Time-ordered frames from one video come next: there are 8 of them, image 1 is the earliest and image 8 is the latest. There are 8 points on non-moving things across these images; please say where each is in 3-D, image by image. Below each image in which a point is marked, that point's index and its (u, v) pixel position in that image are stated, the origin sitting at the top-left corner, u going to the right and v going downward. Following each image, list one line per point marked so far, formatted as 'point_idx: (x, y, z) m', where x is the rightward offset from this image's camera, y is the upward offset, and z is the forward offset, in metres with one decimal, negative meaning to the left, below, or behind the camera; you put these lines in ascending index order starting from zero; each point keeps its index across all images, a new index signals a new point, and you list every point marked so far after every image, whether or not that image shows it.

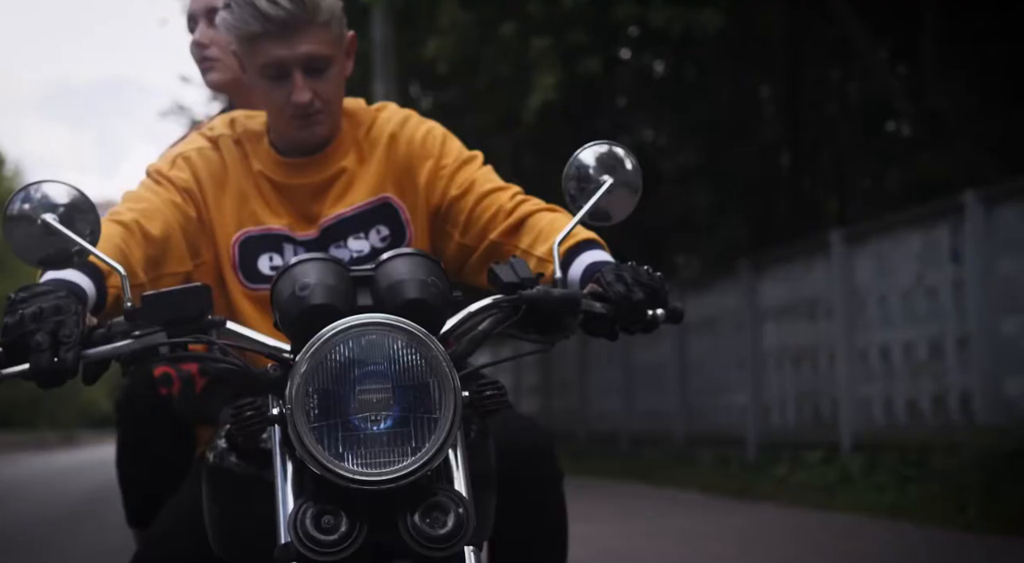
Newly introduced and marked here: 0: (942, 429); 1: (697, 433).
0: (+3.8, -1.3, +9.7) m
1: (+2.5, -2.0, +14.8) m
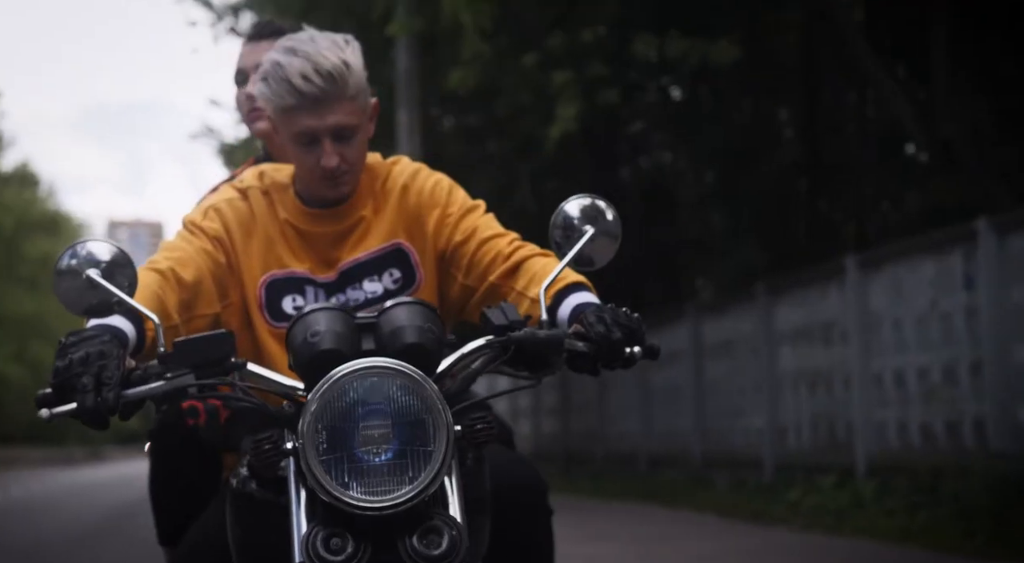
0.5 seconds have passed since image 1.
0: (+4.0, -1.5, +9.8) m
1: (+2.8, -2.4, +14.9) m
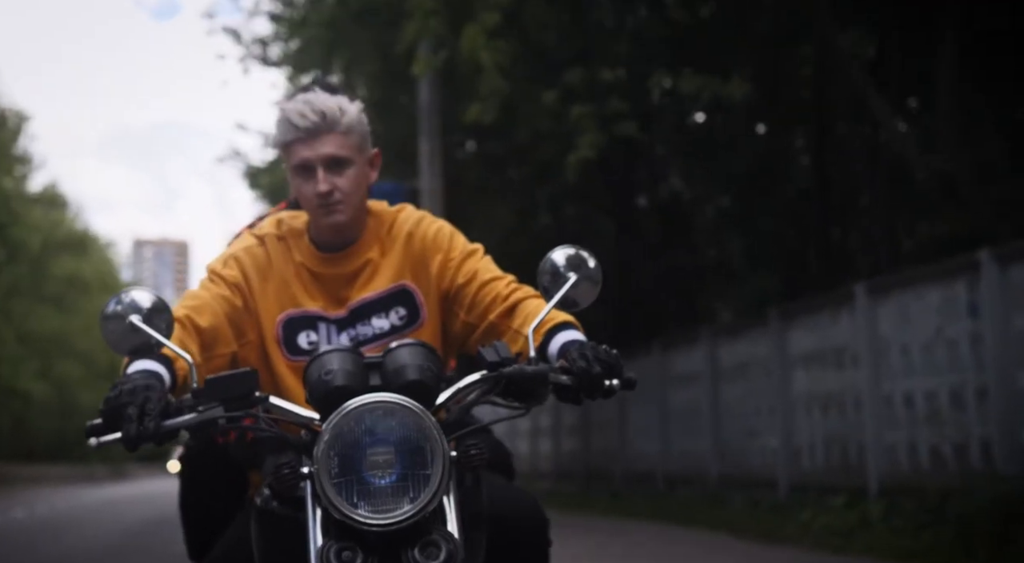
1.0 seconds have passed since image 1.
0: (+4.1, -1.8, +10.0) m
1: (+3.0, -2.7, +15.1) m
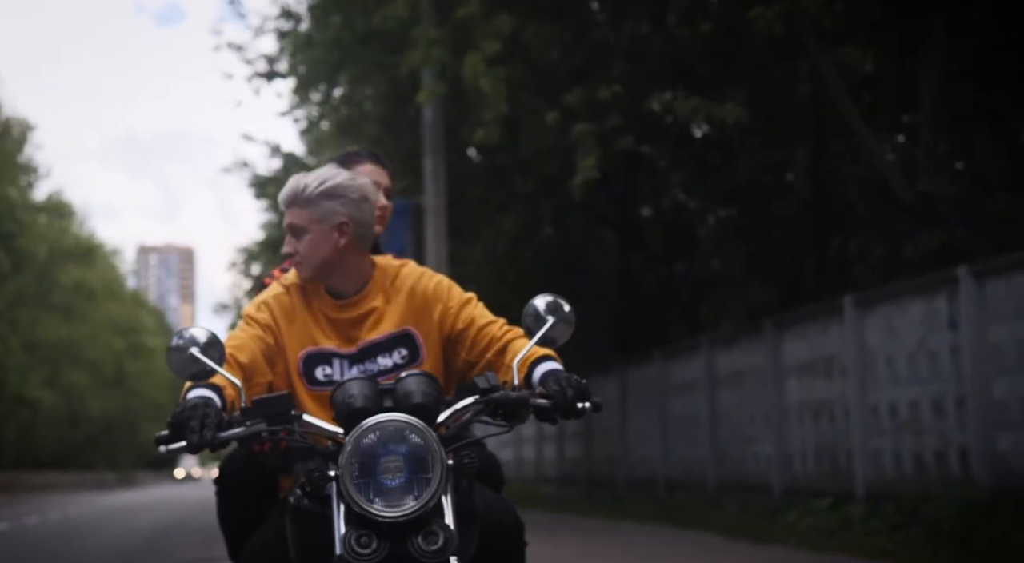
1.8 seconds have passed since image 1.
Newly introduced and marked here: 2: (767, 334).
0: (+4.1, -1.9, +10.5) m
1: (+3.0, -2.8, +15.6) m
2: (+3.3, -0.7, +14.5) m
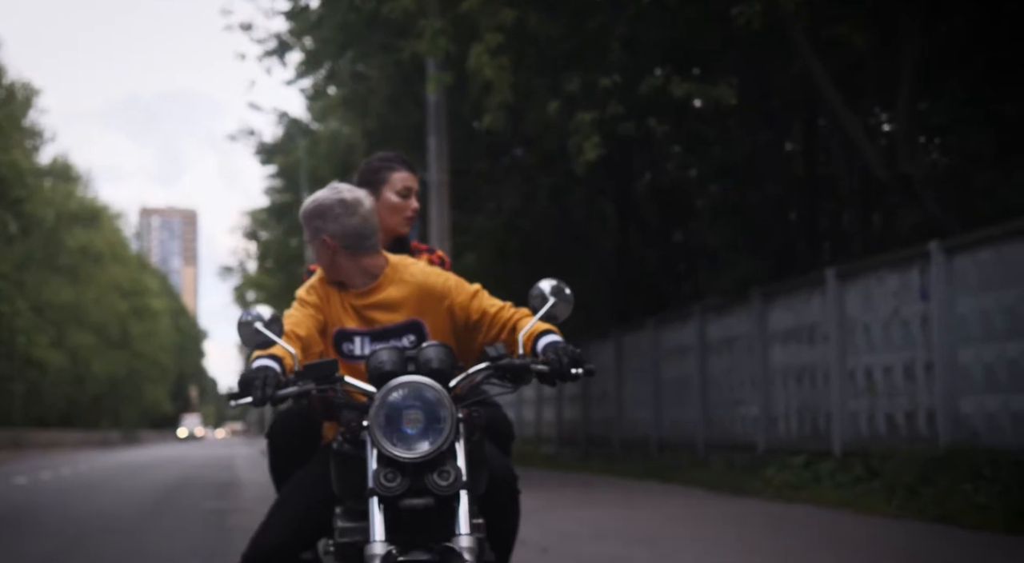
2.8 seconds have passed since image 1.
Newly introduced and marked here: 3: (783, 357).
0: (+4.1, -1.6, +11.3) m
1: (+3.0, -2.4, +16.4) m
2: (+3.3, -0.3, +15.3) m
3: (+3.5, -1.0, +14.5) m
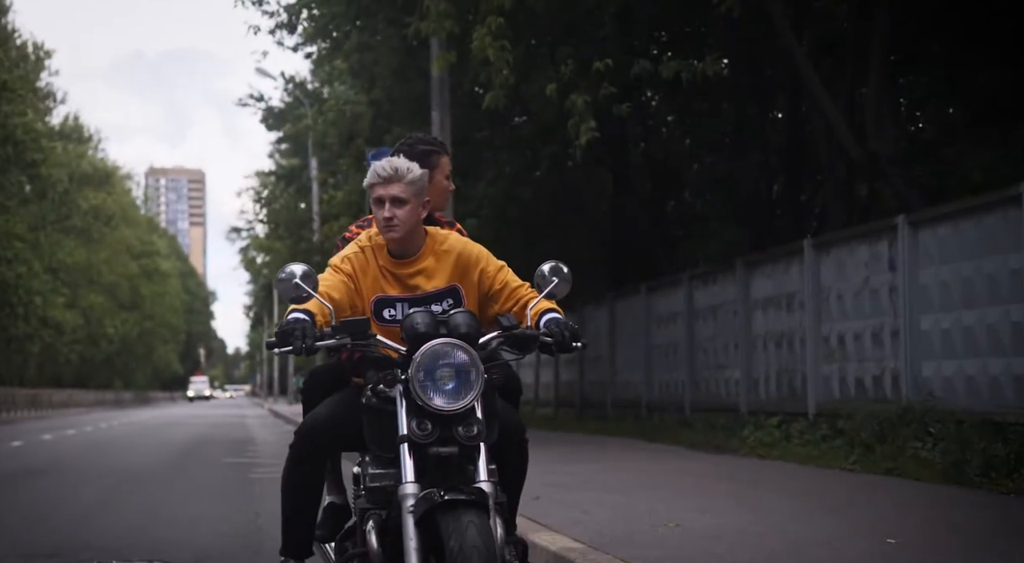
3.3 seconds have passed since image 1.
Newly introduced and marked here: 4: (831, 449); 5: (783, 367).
0: (+4.1, -1.3, +12.2) m
1: (+3.0, -1.9, +17.3) m
2: (+3.3, +0.2, +16.1) m
3: (+3.5, -0.6, +15.3) m
4: (+3.1, -1.6, +10.6) m
5: (+3.6, -1.2, +14.8) m
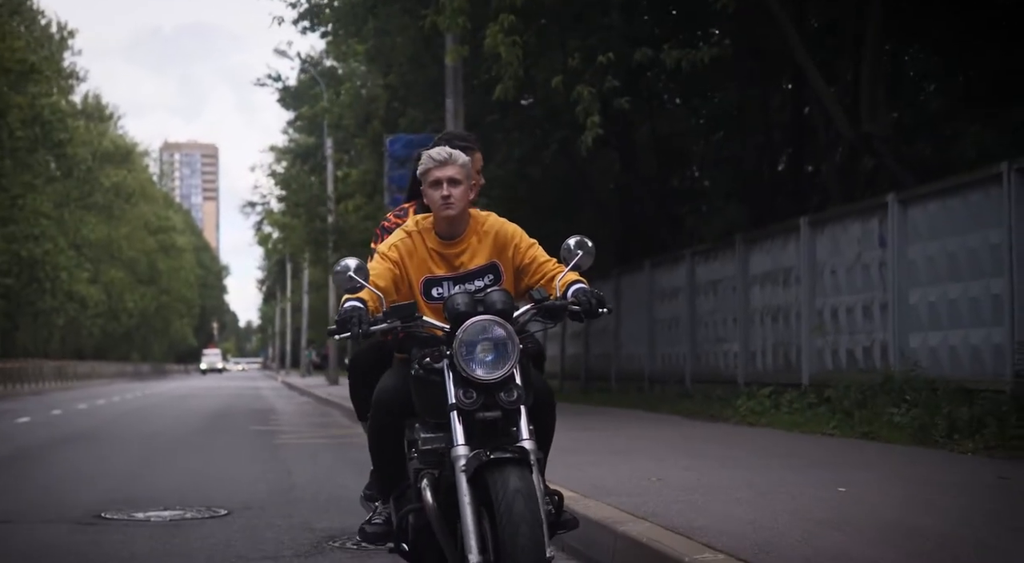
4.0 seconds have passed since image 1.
0: (+4.2, -1.1, +13.0) m
1: (+3.1, -1.5, +18.2) m
2: (+3.5, +0.5, +16.9) m
3: (+3.6, -0.3, +16.1) m
4: (+3.2, -1.4, +11.4) m
5: (+3.8, -0.8, +15.5) m
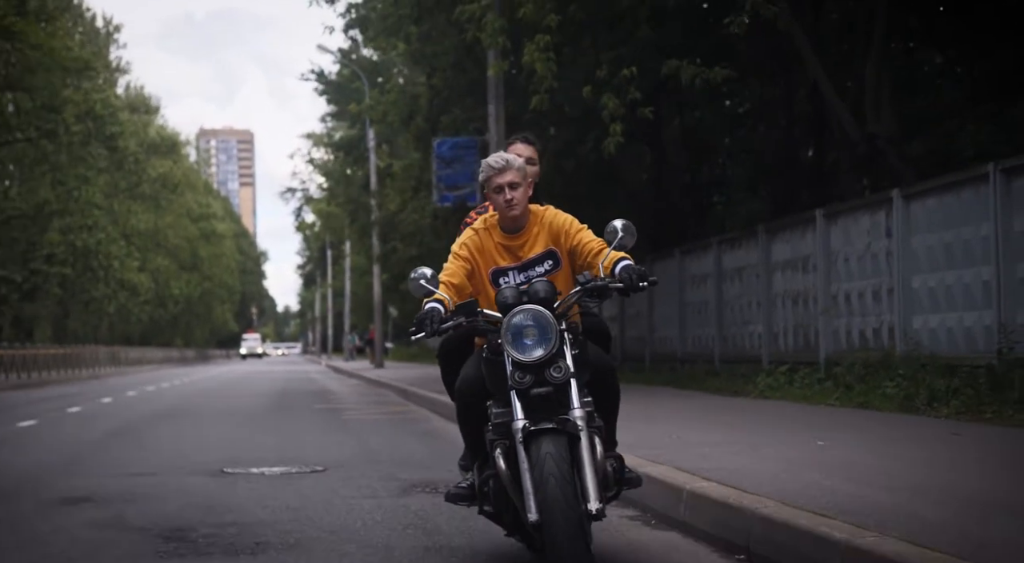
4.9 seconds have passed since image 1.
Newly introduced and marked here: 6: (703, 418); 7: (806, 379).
0: (+4.7, -0.9, +14.3) m
1: (+3.8, -1.3, +19.4) m
2: (+4.1, +0.7, +18.1) m
3: (+4.2, 0.0, +17.4) m
4: (+3.6, -1.3, +12.7) m
5: (+4.4, -0.6, +16.8) m
6: (+2.0, -1.4, +11.5) m
7: (+3.7, -1.2, +13.9) m
